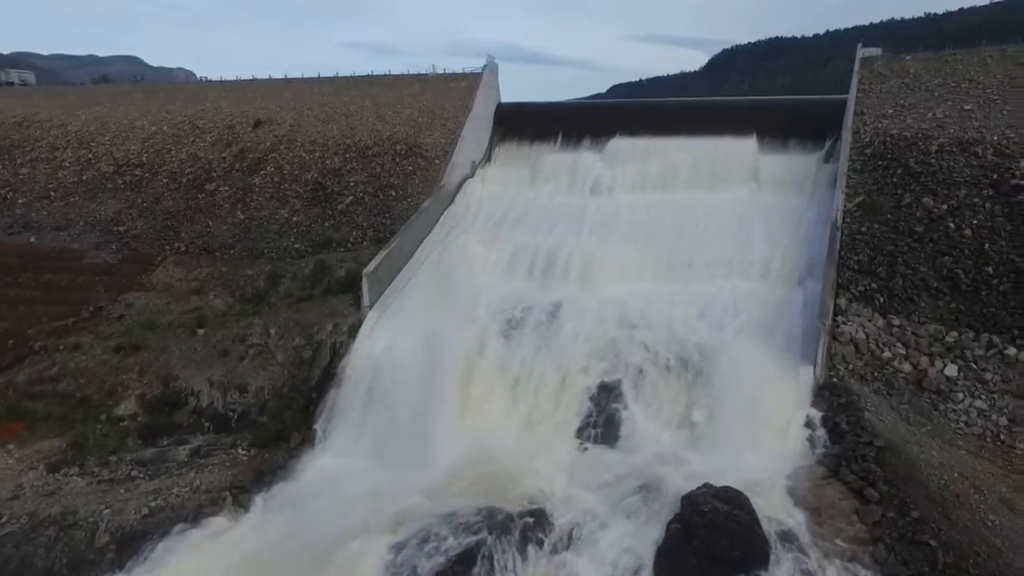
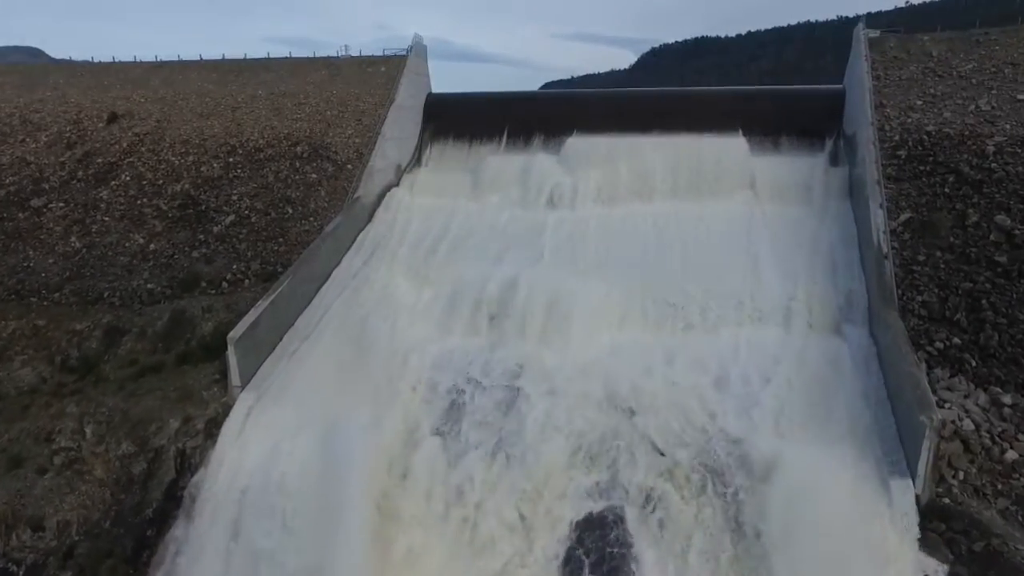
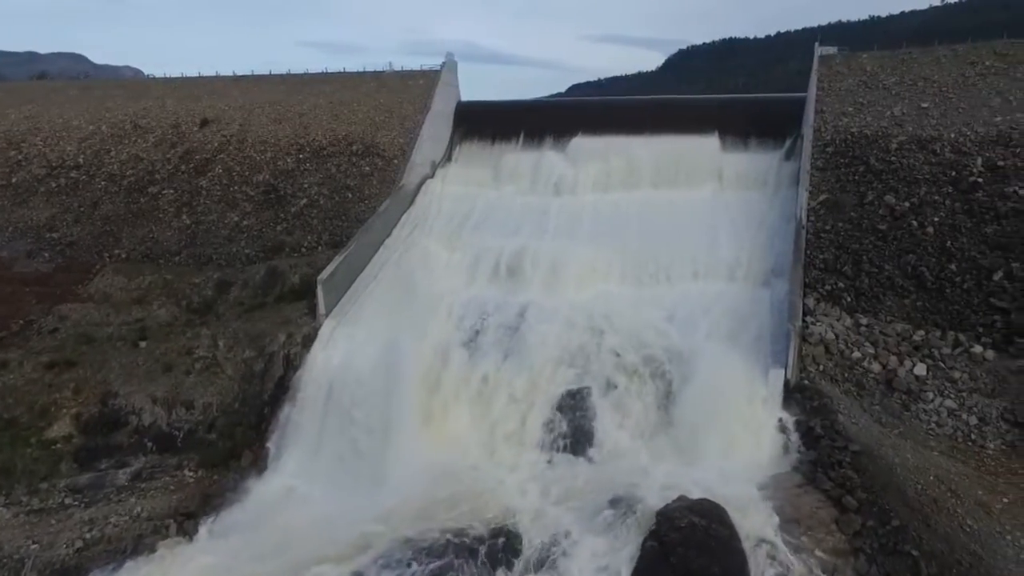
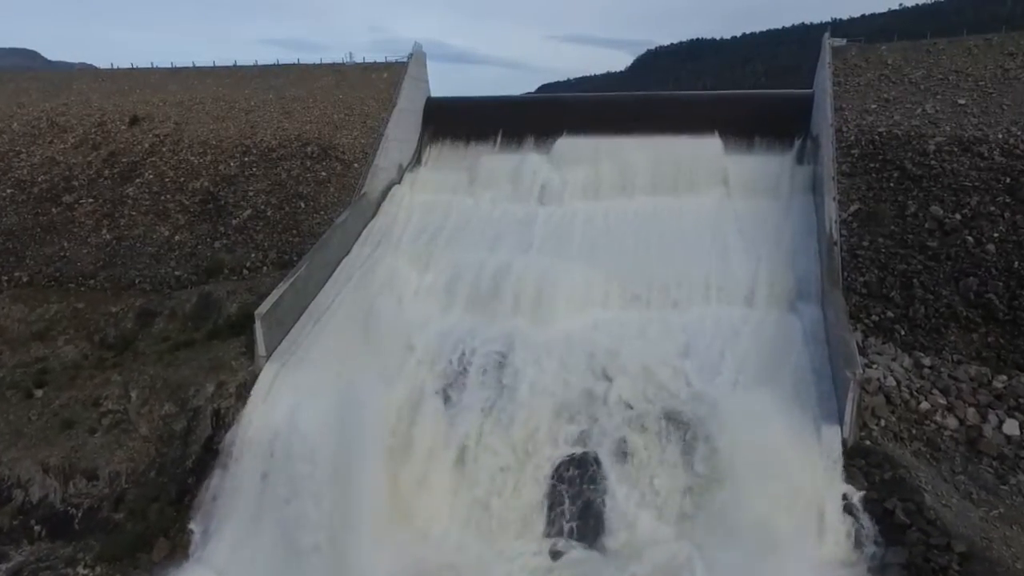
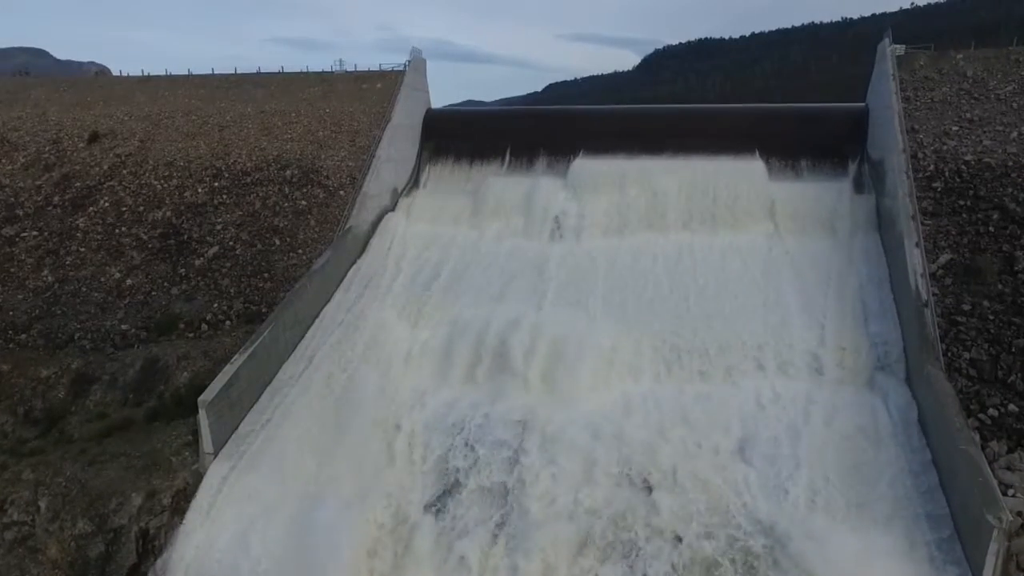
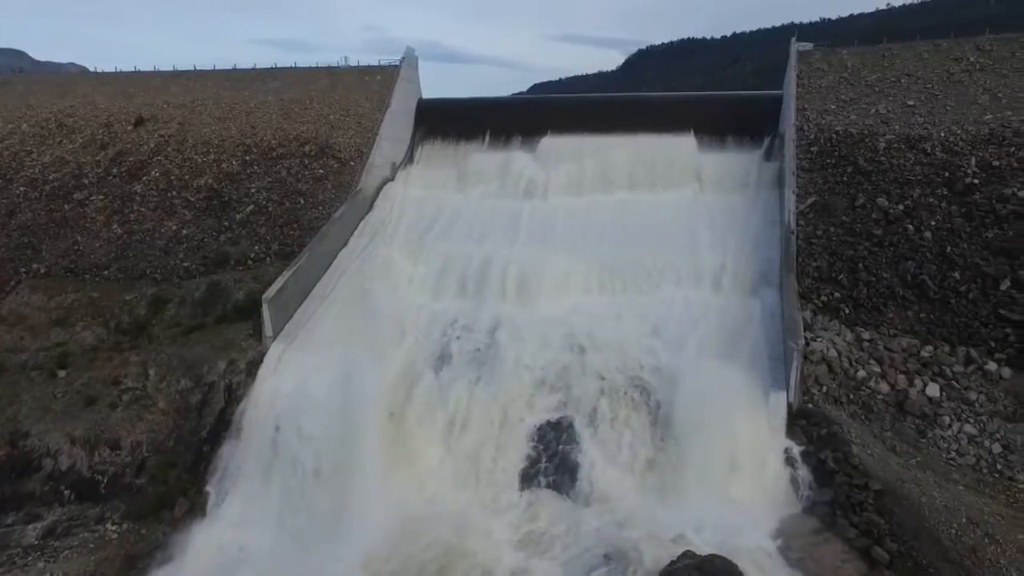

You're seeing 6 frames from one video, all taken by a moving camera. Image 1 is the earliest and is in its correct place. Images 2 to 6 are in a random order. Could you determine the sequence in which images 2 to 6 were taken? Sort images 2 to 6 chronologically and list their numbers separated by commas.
3, 6, 4, 2, 5
